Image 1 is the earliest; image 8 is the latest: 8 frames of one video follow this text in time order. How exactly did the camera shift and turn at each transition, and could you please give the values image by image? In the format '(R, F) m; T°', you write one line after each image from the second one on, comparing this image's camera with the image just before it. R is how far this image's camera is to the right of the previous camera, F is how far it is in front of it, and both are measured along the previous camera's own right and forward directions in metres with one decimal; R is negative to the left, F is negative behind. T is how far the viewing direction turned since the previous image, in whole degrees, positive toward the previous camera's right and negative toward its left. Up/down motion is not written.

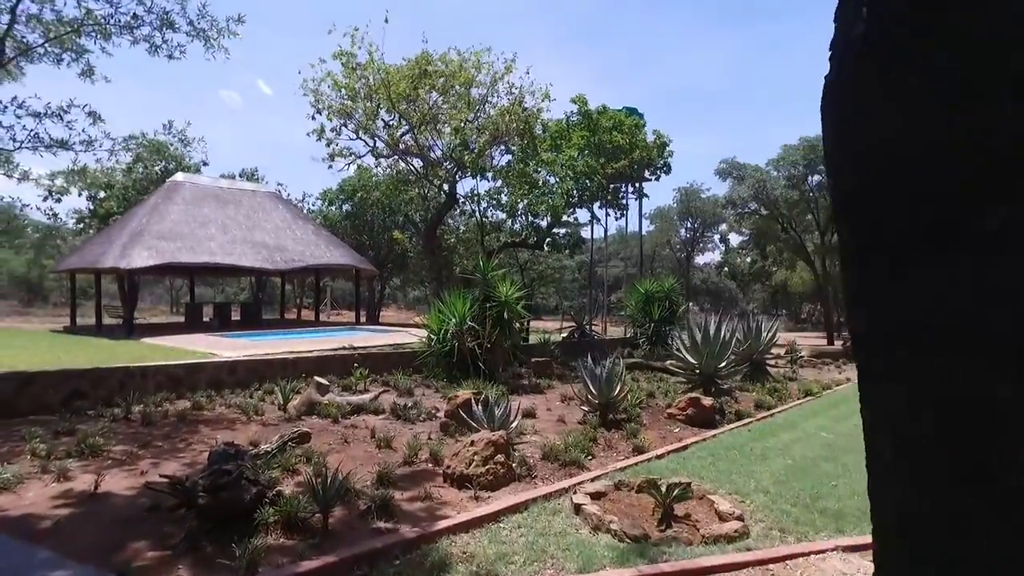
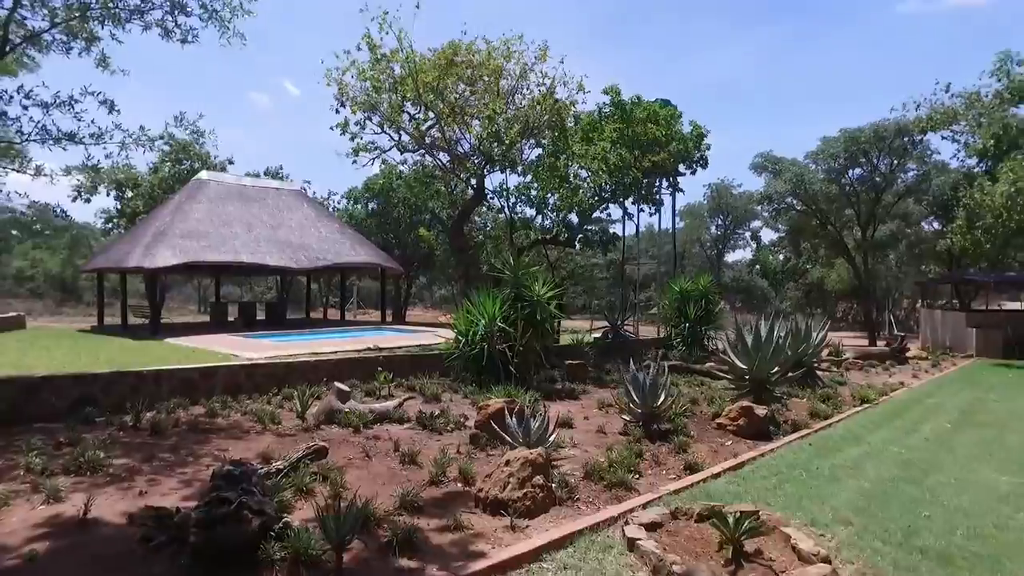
(-0.1, +0.7) m; -2°
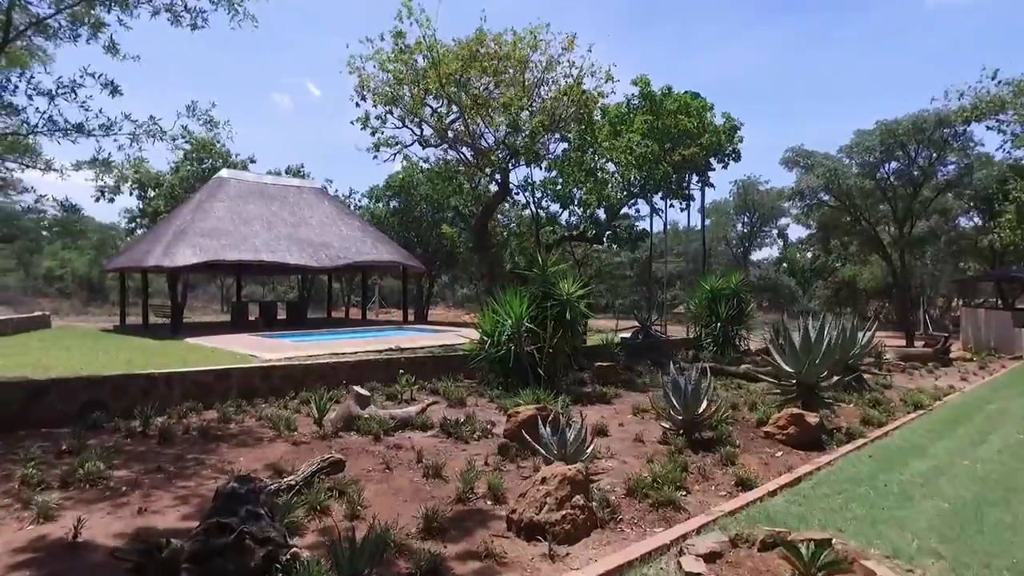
(-0.1, +0.5) m; -2°
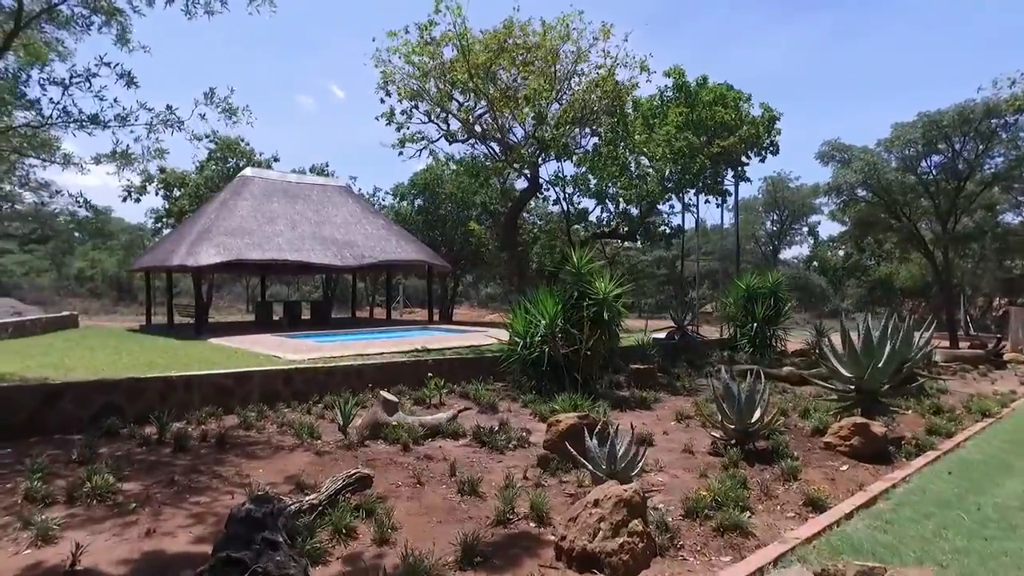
(-0.1, +0.5) m; -2°
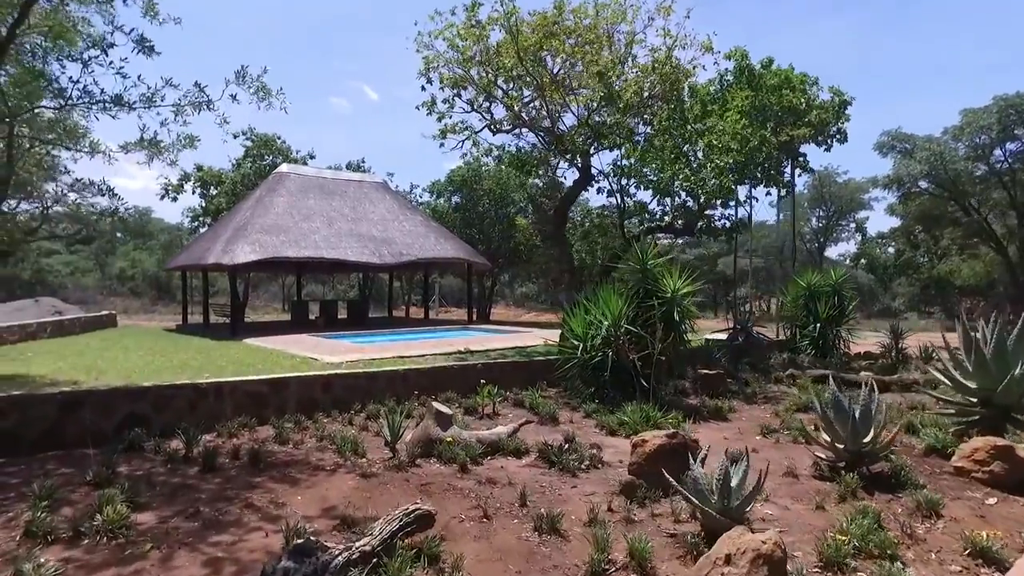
(-0.3, +0.9) m; -3°
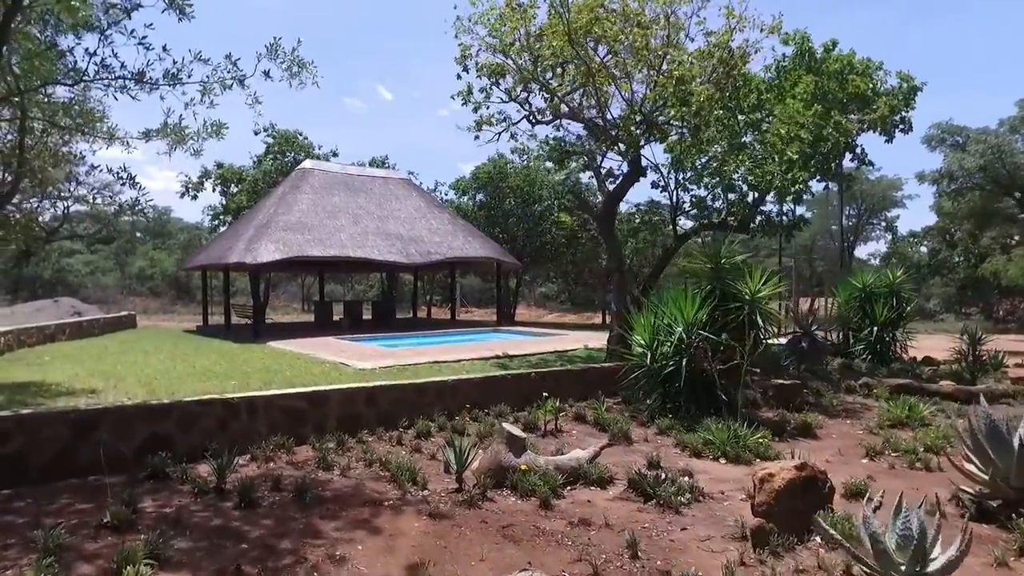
(-0.5, +0.9) m; -1°
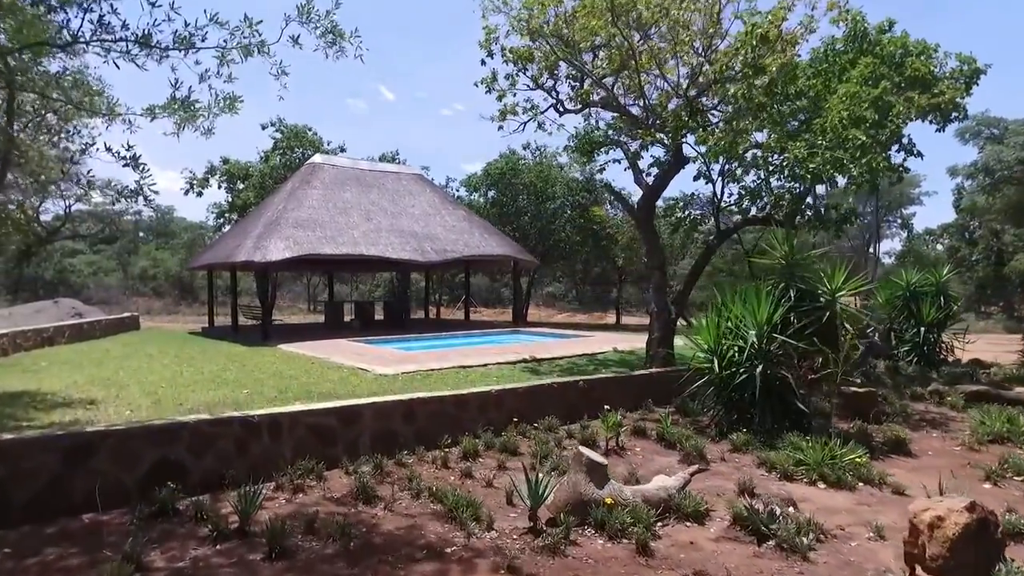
(-0.5, +0.9) m; 0°
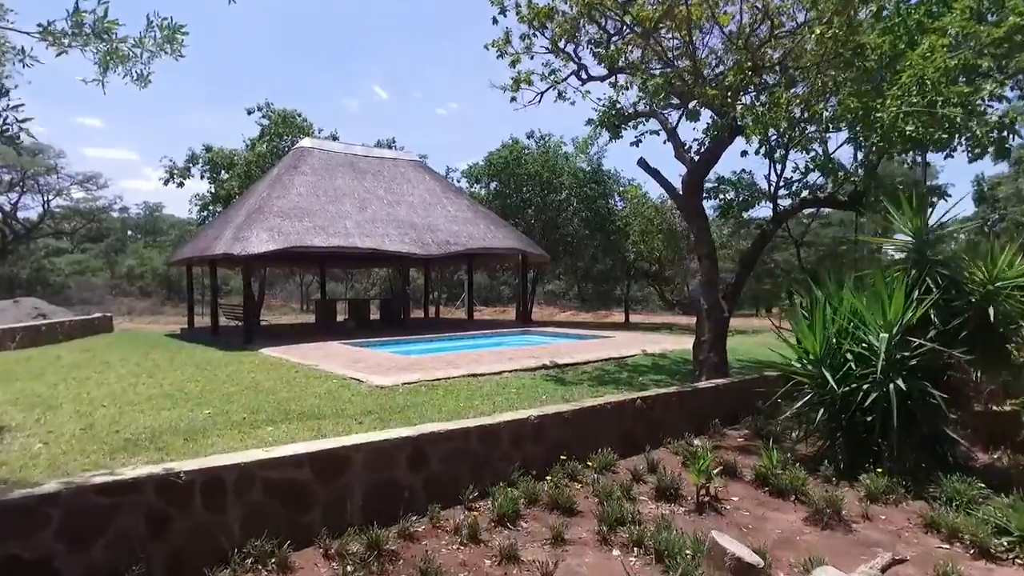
(-0.3, +1.9) m; 0°
